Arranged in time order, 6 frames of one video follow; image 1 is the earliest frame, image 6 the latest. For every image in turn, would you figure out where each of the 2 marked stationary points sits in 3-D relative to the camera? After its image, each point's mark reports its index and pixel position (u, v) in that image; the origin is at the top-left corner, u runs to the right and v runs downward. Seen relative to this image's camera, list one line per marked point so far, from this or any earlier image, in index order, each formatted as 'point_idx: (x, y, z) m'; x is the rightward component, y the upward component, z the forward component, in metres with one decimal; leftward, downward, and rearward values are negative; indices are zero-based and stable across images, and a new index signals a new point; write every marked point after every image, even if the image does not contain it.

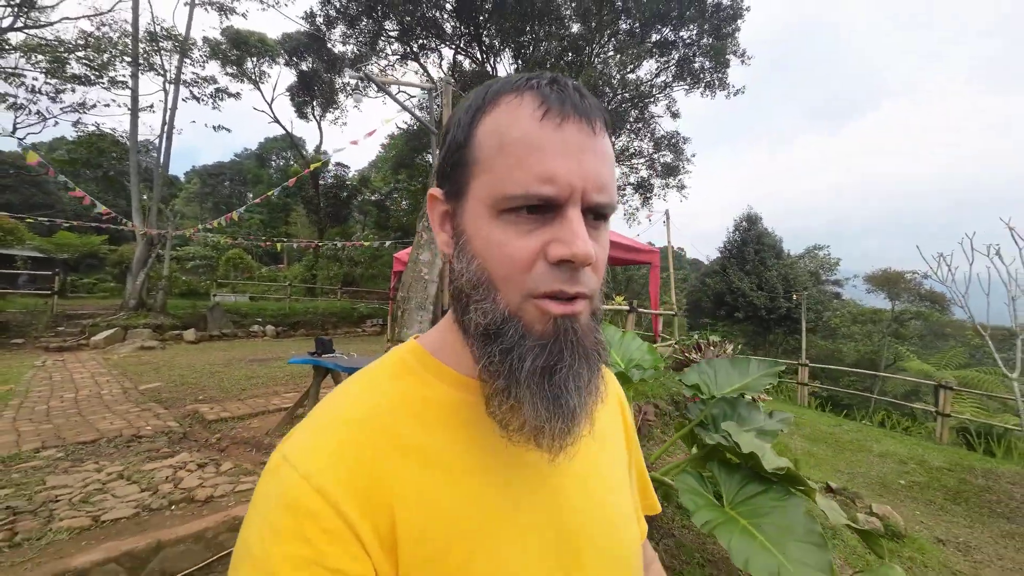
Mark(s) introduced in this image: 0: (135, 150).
0: (-11.0, +4.0, +14.5) m
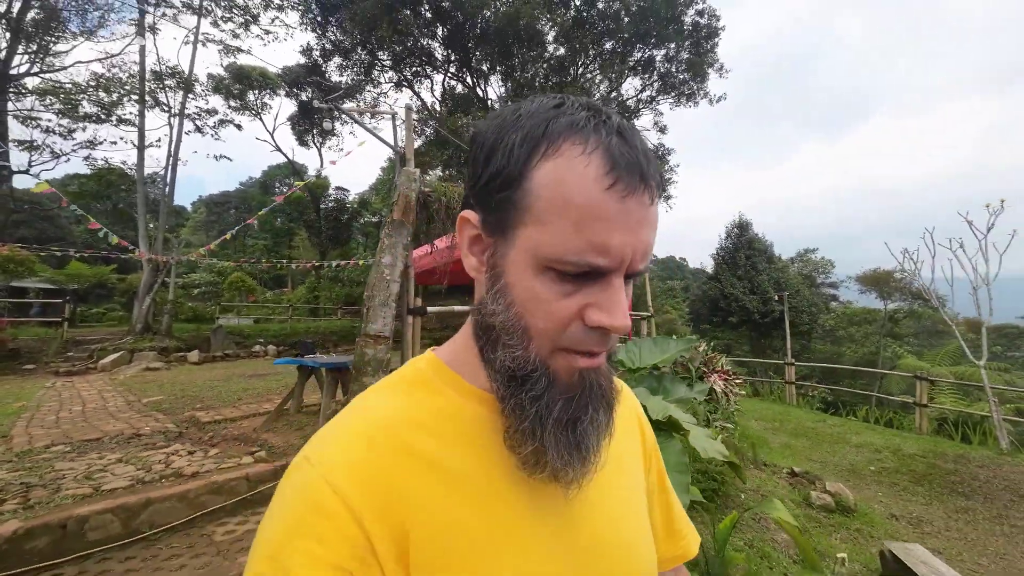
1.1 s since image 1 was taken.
0: (-11.2, +3.2, +15.1) m
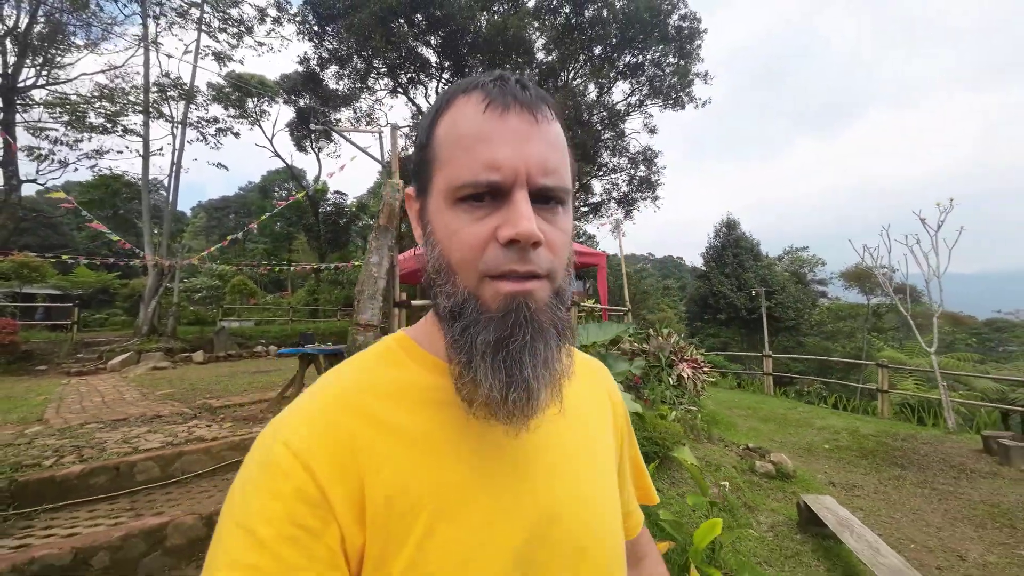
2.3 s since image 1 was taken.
0: (-11.5, +3.1, +15.6) m
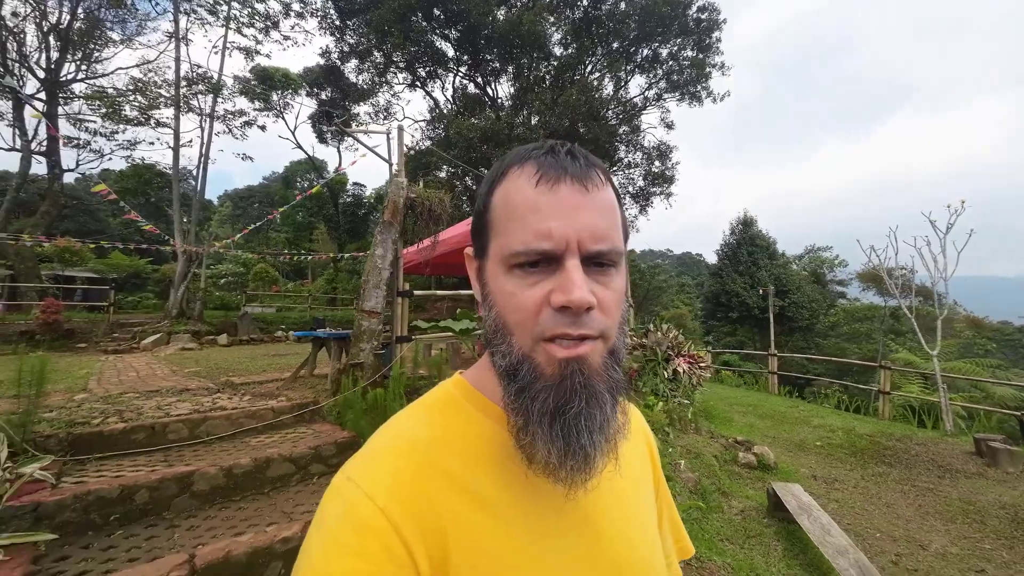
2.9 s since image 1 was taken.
0: (-11.0, +3.6, +16.3) m
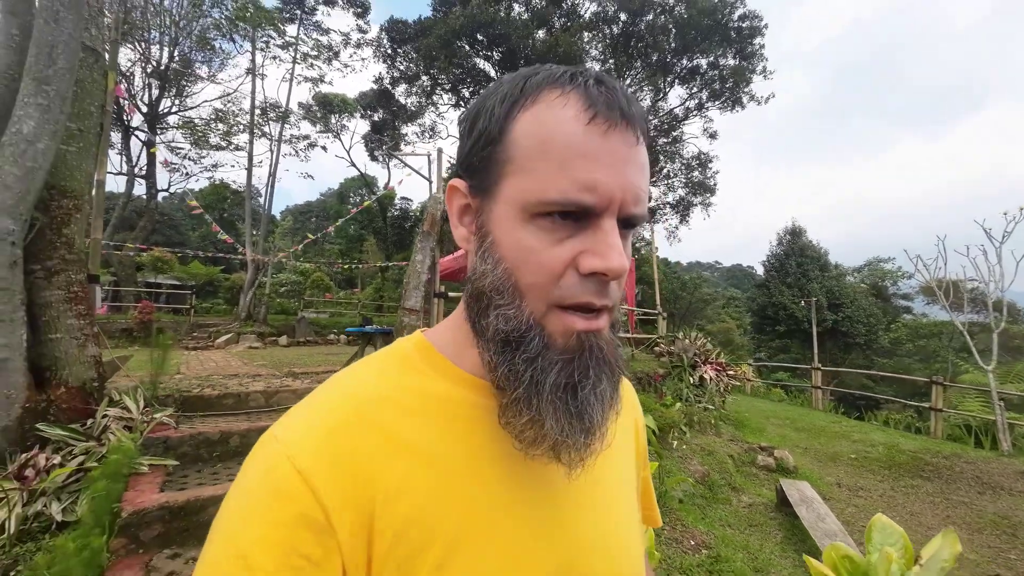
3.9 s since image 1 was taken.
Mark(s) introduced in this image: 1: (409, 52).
0: (-9.5, +3.3, +17.8) m
1: (-3.3, +7.7, +16.4) m
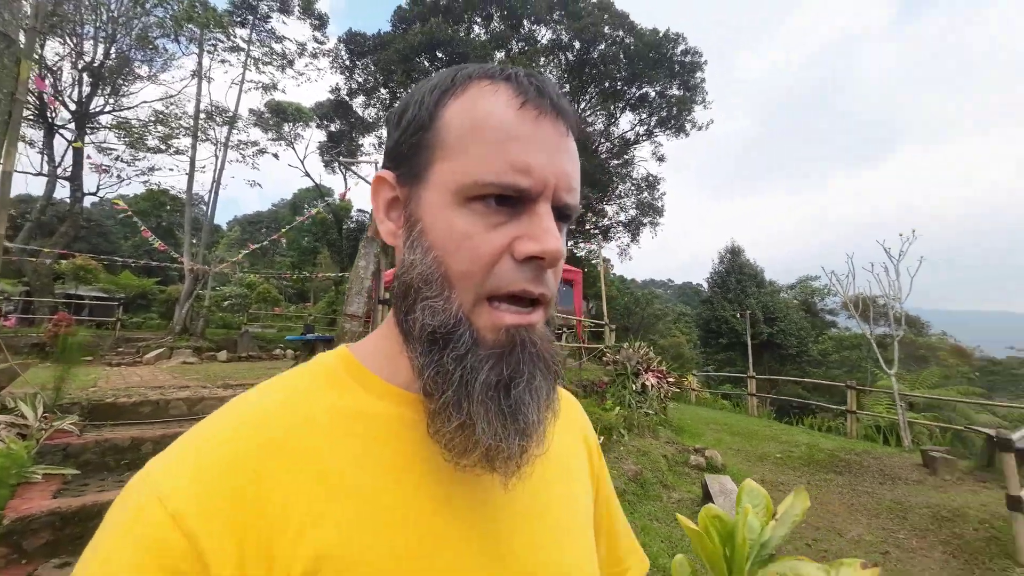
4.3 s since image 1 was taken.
0: (-11.1, +2.8, +17.2) m
1: (-4.8, +7.3, +16.5) m
